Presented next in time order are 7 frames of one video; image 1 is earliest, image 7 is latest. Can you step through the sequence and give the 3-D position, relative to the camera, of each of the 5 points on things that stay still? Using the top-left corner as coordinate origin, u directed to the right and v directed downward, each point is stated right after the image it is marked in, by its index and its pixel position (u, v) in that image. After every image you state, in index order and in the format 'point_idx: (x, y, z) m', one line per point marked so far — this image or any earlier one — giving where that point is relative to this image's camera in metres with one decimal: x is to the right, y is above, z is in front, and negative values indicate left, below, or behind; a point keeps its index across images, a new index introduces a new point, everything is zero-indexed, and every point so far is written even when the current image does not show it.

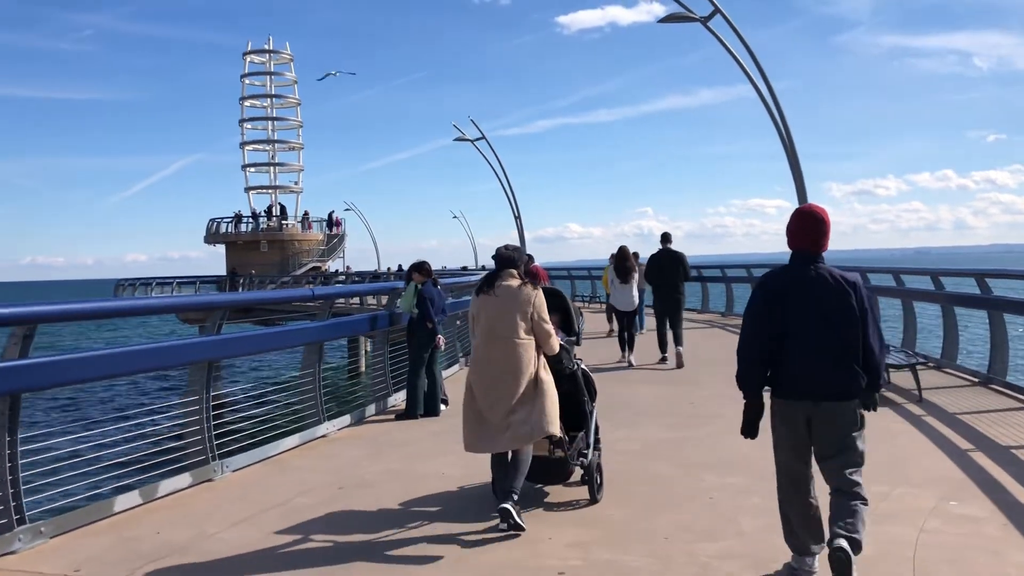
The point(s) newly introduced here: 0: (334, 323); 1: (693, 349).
0: (-1.6, -0.3, +7.7) m
1: (+2.8, -0.9, +13.6) m
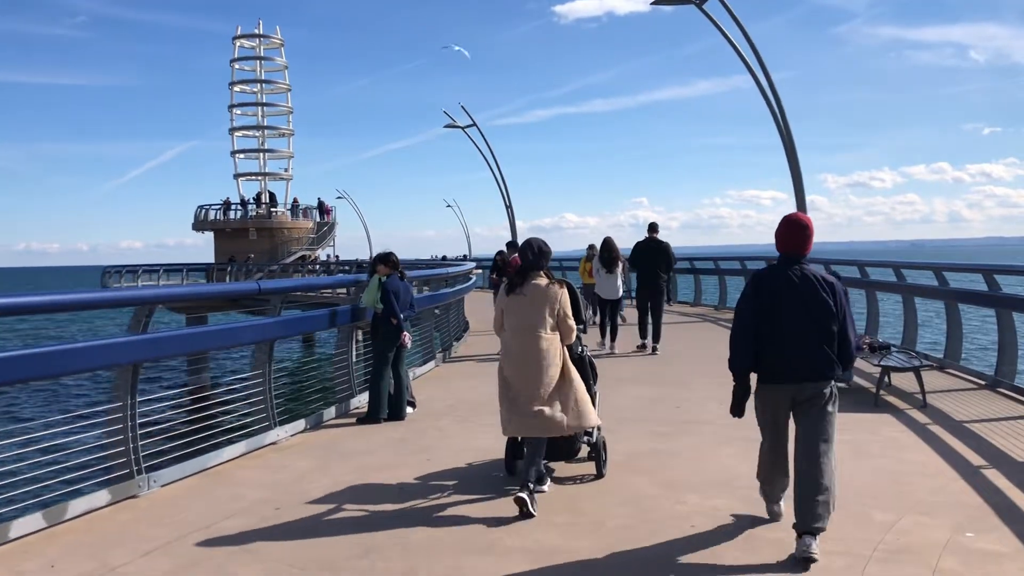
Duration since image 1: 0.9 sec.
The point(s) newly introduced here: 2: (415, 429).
0: (-1.8, -0.3, +7.0) m
1: (+2.5, -0.9, +12.9) m
2: (-0.8, -1.2, +7.5) m
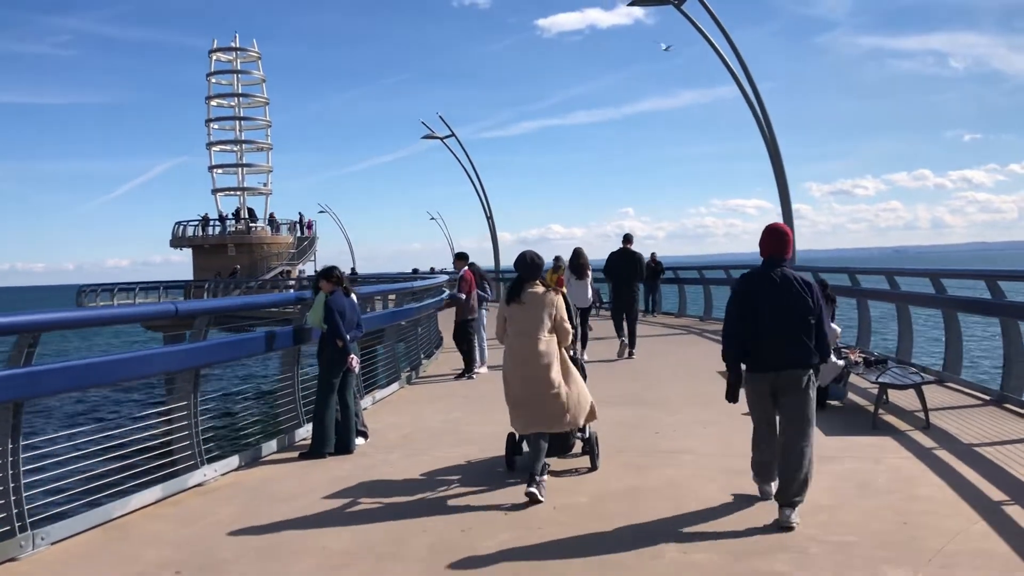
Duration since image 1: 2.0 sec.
0: (-2.1, -0.4, +6.2) m
1: (+2.1, -1.0, +12.2) m
2: (-1.1, -1.3, +6.7) m
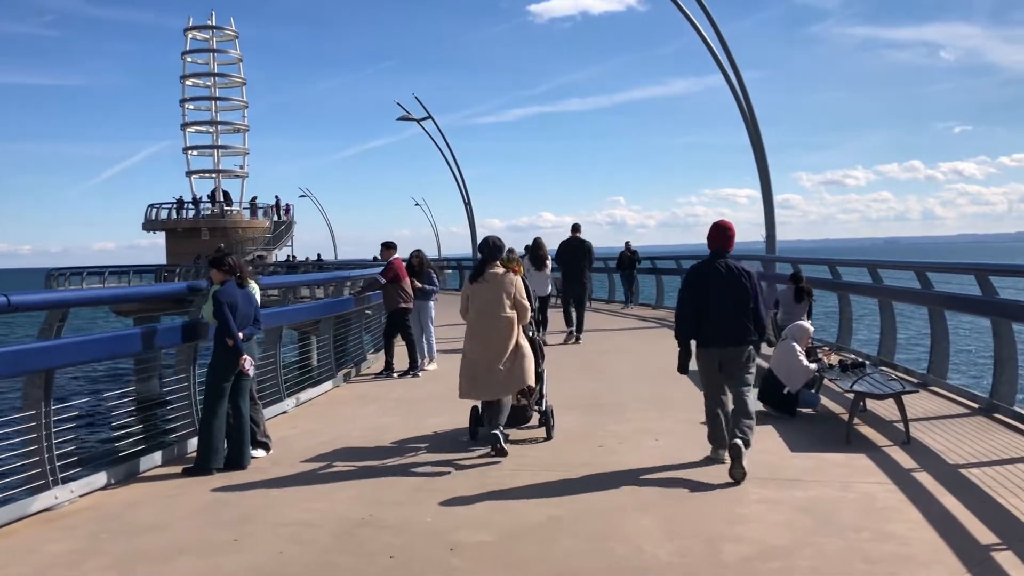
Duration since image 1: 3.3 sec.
0: (-2.6, -0.3, +5.3) m
1: (+1.5, -0.9, +11.3) m
2: (-1.7, -1.2, +5.8) m
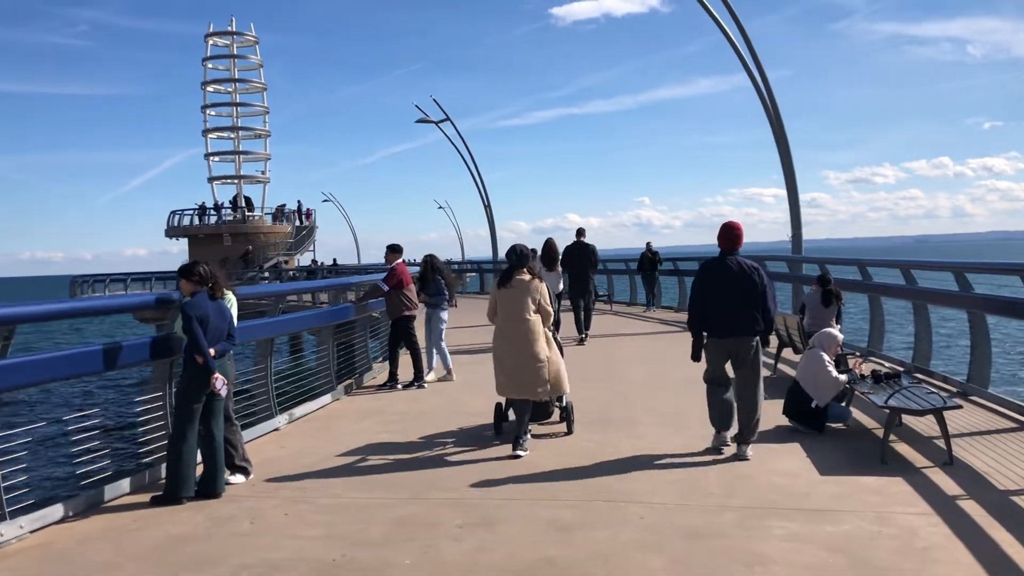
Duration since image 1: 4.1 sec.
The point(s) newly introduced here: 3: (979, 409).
0: (-2.7, -0.4, +4.8) m
1: (+1.6, -1.0, +10.7) m
2: (-1.7, -1.3, +5.3) m
3: (+3.9, -1.0, +7.5) m
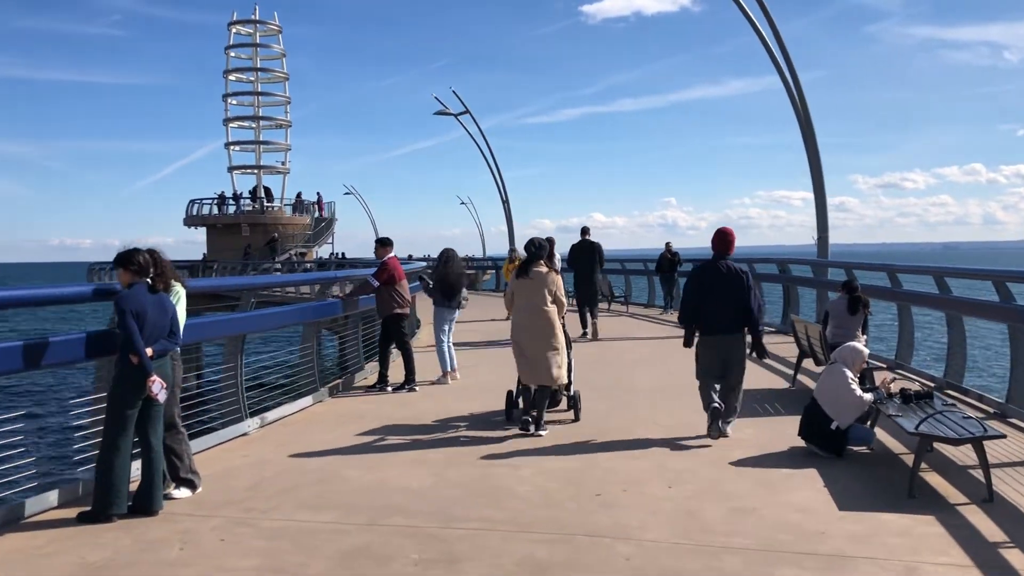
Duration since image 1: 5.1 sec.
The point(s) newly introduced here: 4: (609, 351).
0: (-2.8, -0.3, +4.2) m
1: (+1.6, -1.0, +10.0) m
2: (-1.8, -1.3, +4.6) m
3: (+3.8, -1.1, +6.7) m
4: (+1.4, -0.9, +12.7) m
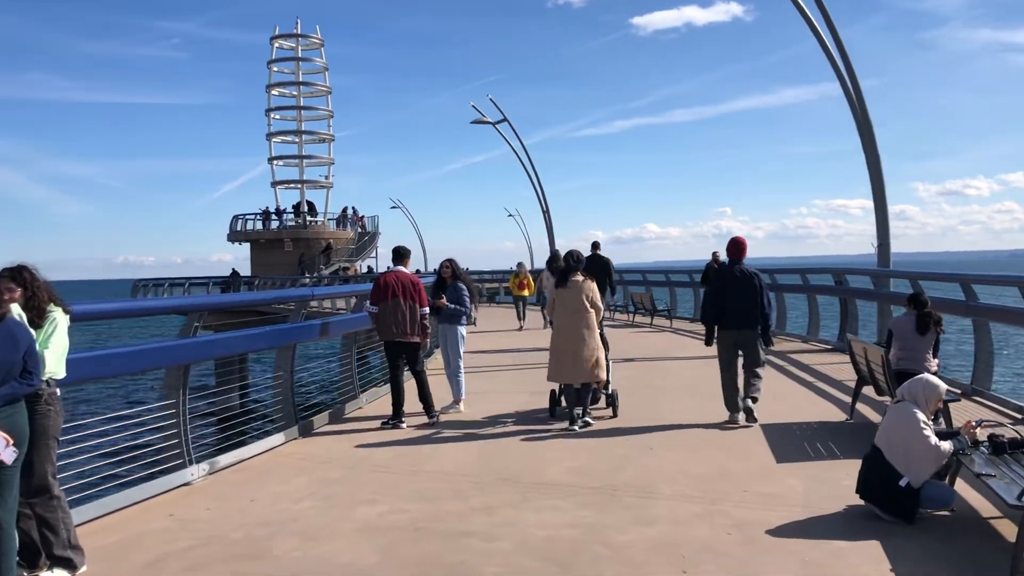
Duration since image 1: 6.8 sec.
0: (-3.0, -0.5, +3.2) m
1: (+1.7, -1.1, +8.6) m
2: (-2.1, -1.4, +3.5) m
3: (+3.8, -1.2, +5.3) m
4: (+1.6, -1.1, +11.4) m
